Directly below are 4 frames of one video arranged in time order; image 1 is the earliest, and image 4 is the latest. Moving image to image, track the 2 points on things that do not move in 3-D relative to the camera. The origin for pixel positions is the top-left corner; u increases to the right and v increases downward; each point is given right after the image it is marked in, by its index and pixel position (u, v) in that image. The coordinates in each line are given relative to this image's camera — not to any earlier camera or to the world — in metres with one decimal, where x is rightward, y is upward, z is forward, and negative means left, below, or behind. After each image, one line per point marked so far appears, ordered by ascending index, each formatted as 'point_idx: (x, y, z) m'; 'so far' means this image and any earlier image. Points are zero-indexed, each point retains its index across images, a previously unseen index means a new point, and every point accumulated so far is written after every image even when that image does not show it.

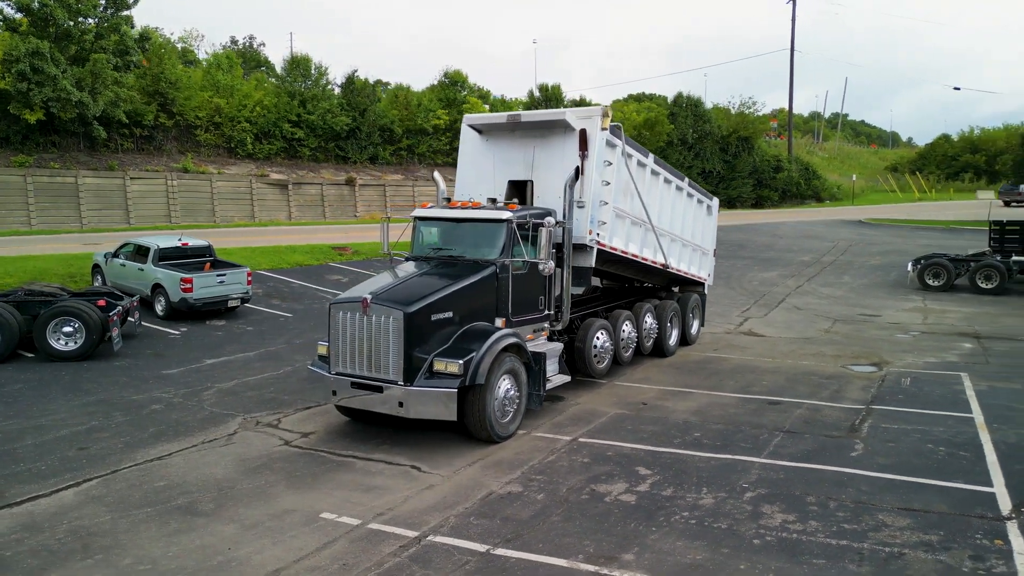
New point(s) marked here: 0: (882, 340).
0: (+7.7, -1.1, +15.4) m
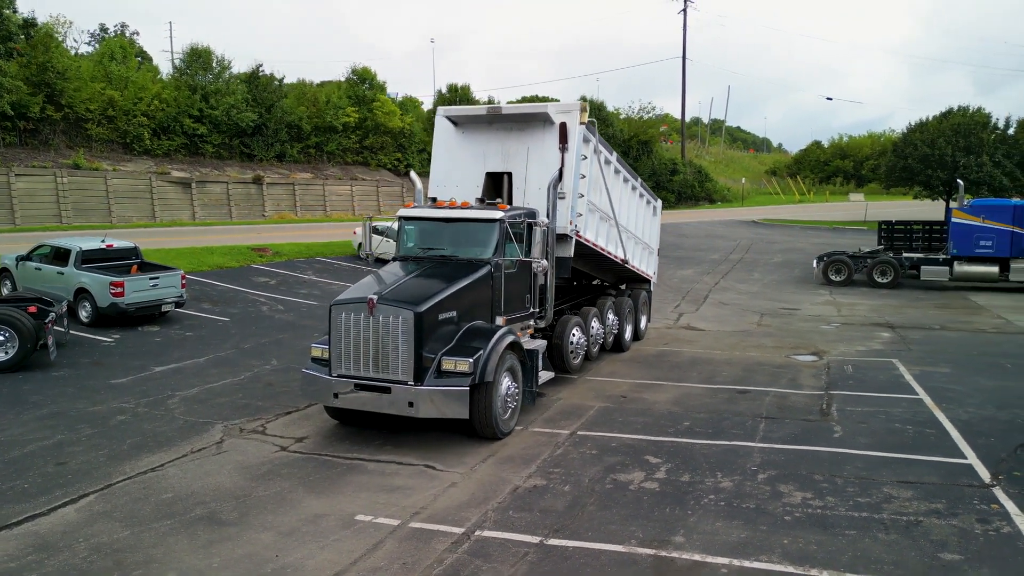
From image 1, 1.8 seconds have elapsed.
0: (+6.7, -1.0, +16.6) m
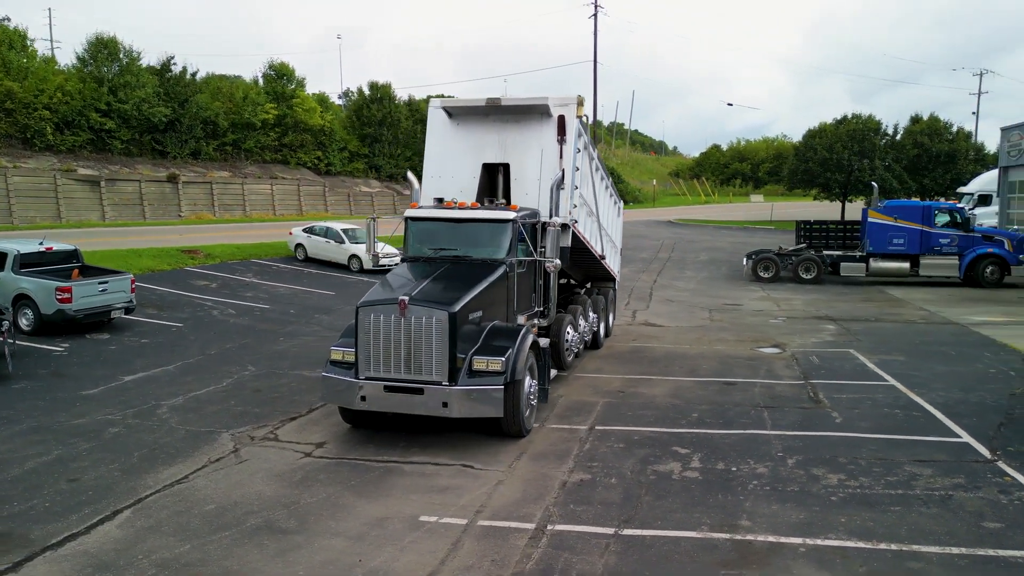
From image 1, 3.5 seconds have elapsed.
0: (+5.9, -0.9, +17.5) m
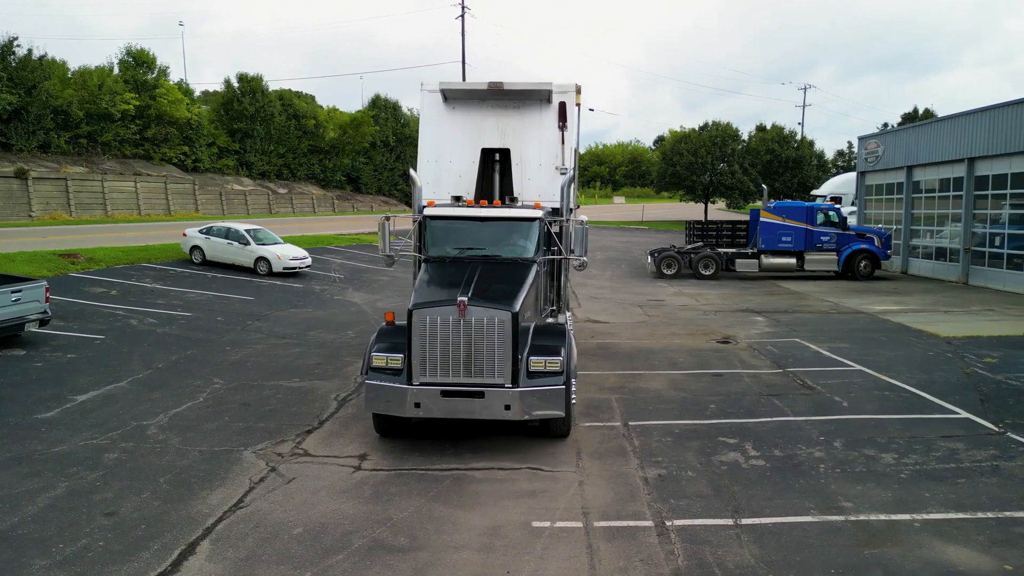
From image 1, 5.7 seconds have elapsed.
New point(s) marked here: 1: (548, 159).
0: (+4.6, -0.8, +18.4) m
1: (+0.5, +1.7, +10.7) m
